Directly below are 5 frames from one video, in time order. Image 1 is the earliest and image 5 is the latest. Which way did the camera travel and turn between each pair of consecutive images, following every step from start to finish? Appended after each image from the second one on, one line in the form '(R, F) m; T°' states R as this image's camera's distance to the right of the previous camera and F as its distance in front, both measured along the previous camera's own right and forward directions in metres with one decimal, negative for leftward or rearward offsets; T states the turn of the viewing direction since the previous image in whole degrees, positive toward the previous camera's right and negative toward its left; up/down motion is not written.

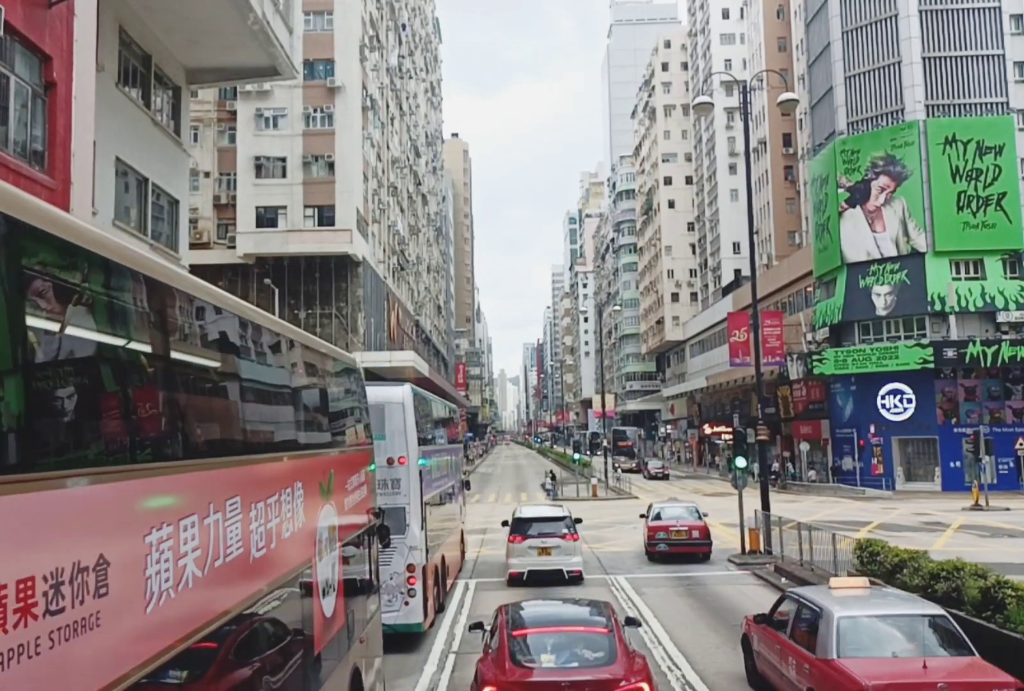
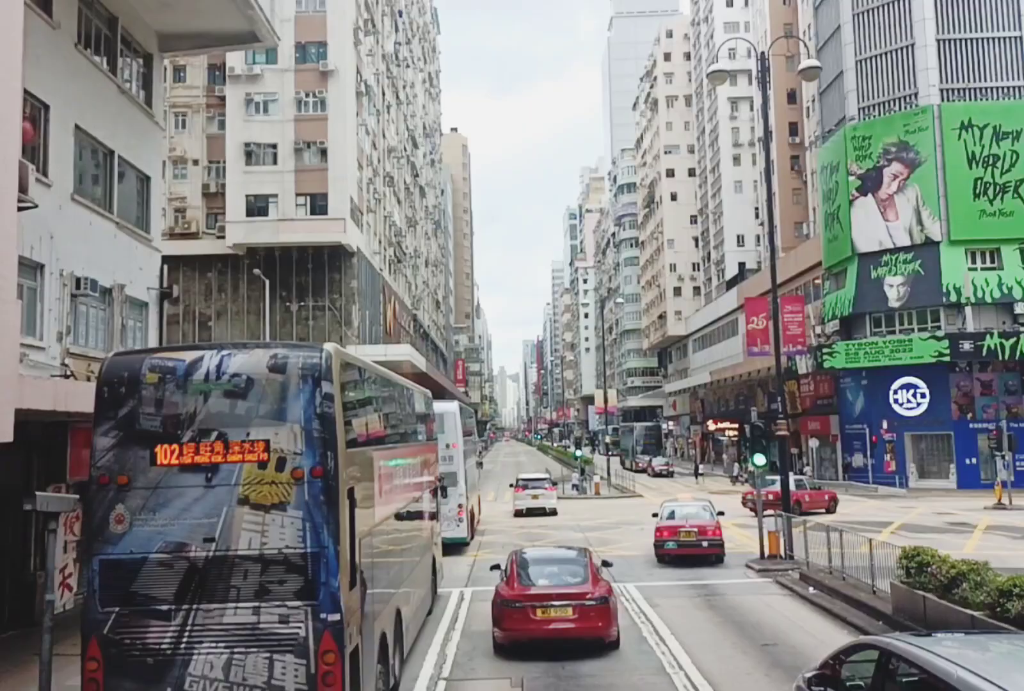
(0.0, +1.8) m; 0°
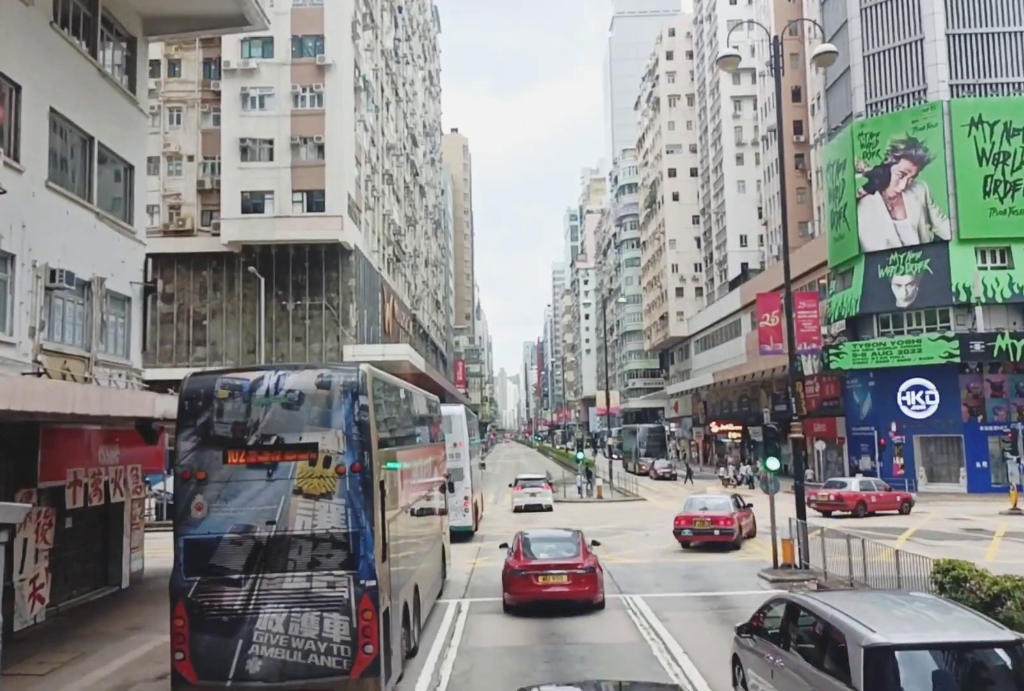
(0.0, +1.1) m; 0°
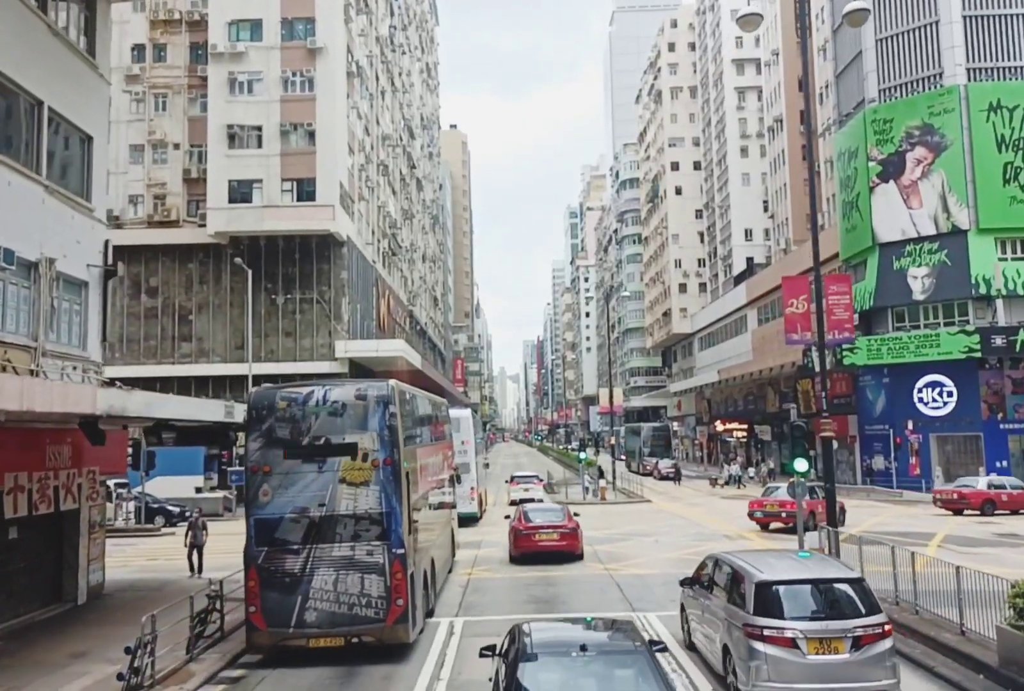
(0.0, +2.1) m; 0°
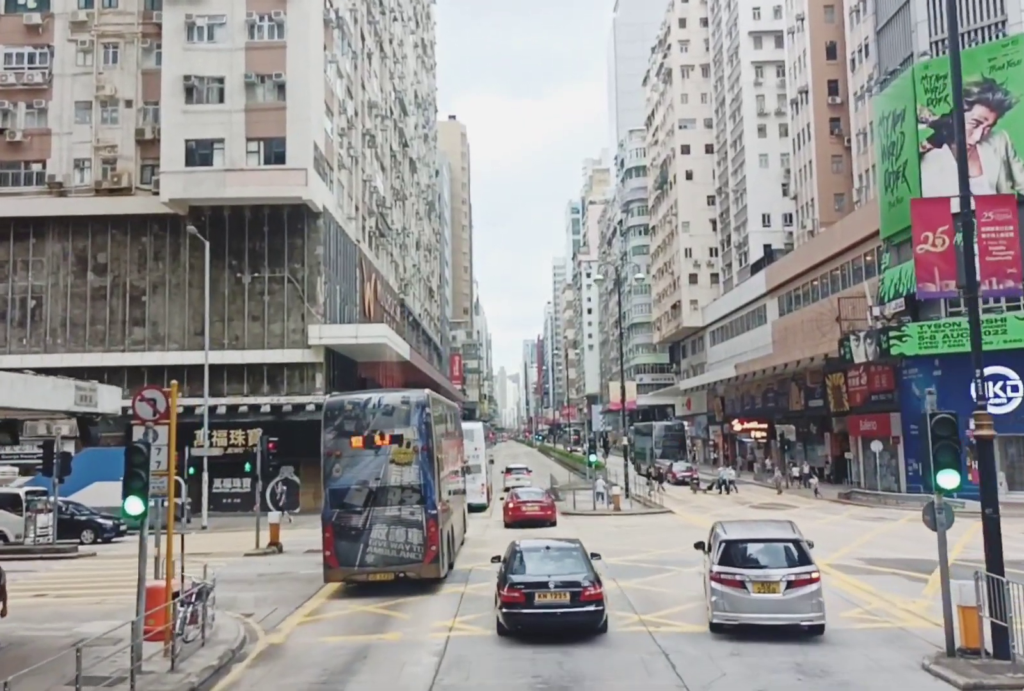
(0.0, +6.3) m; 0°
